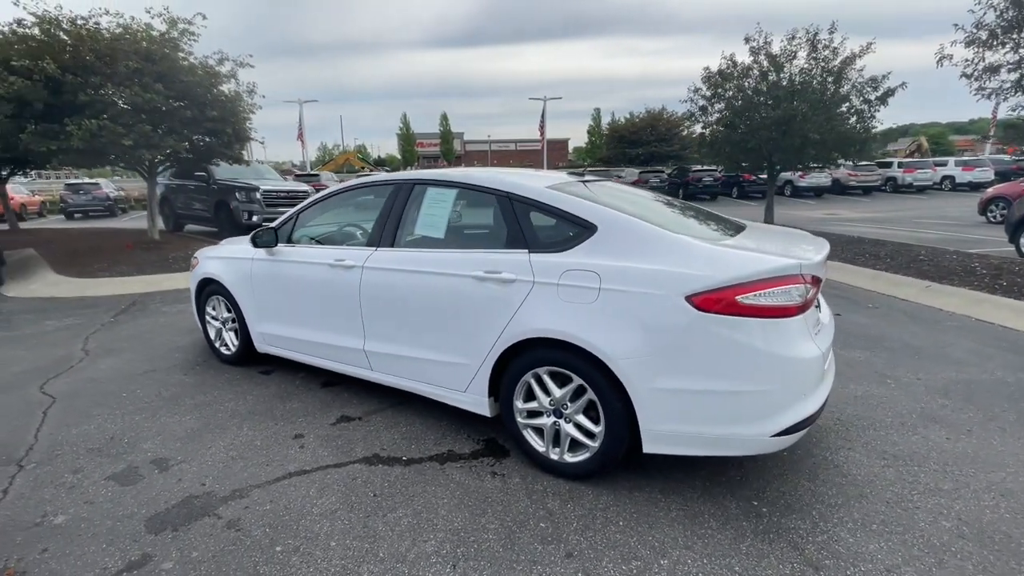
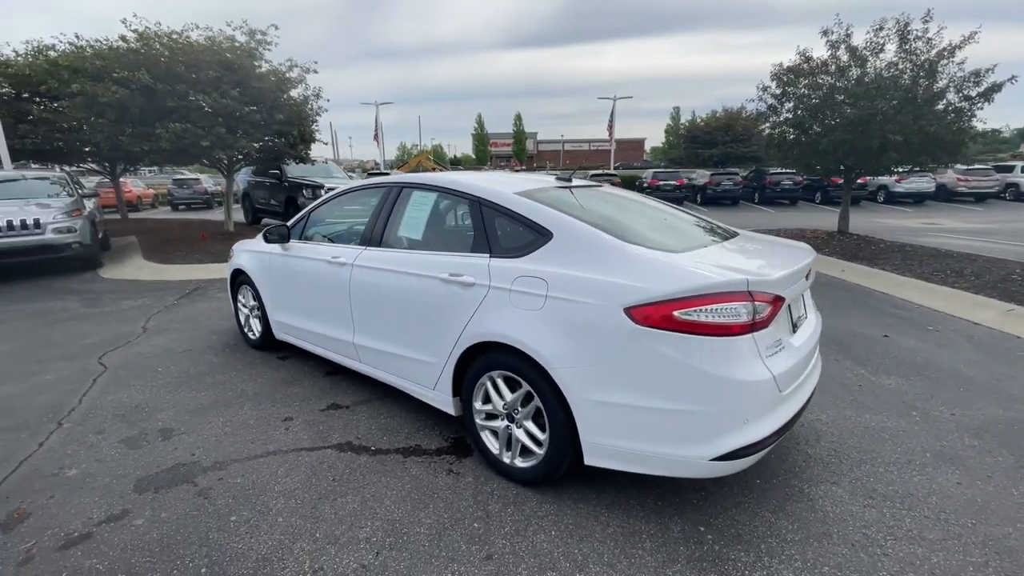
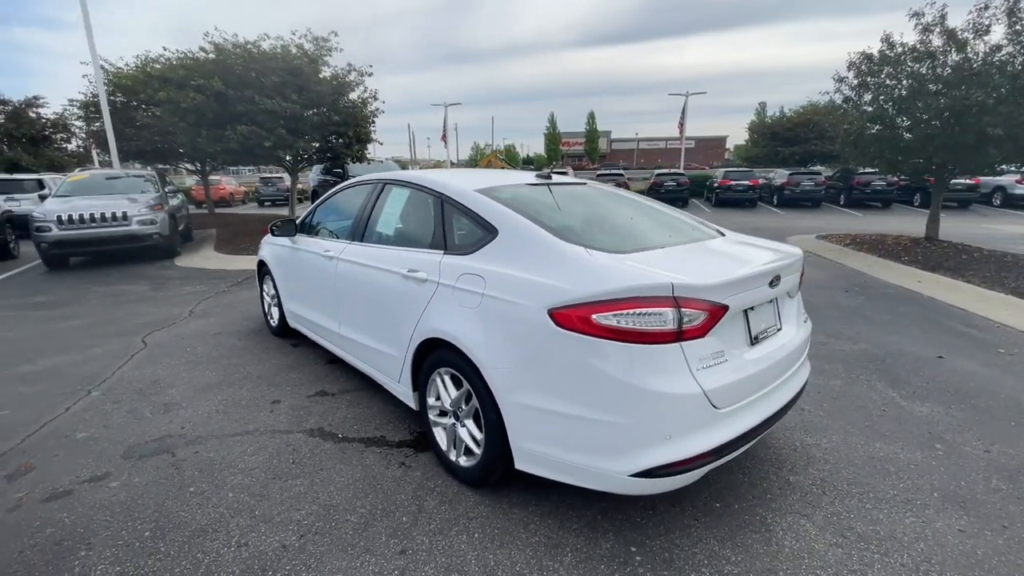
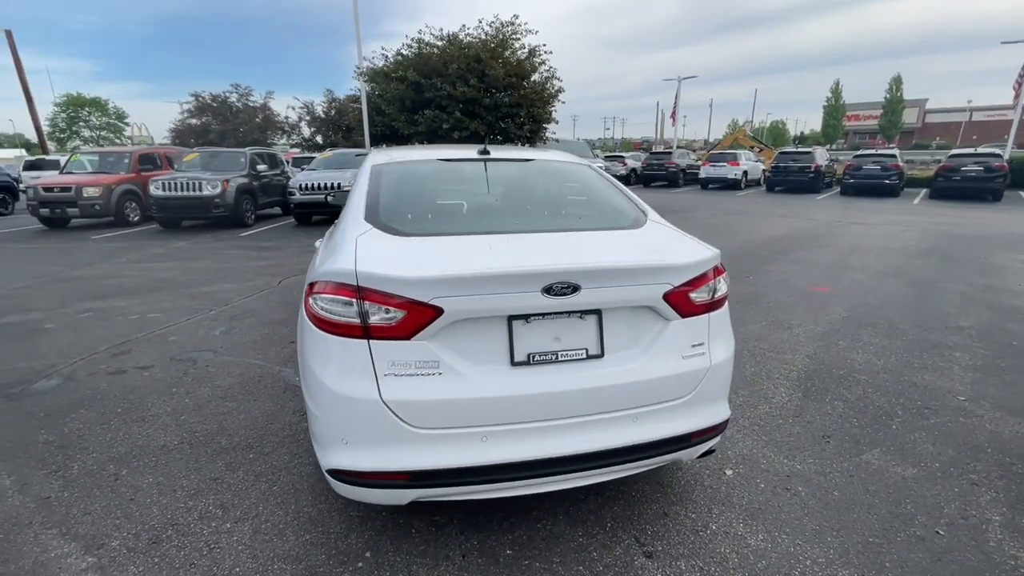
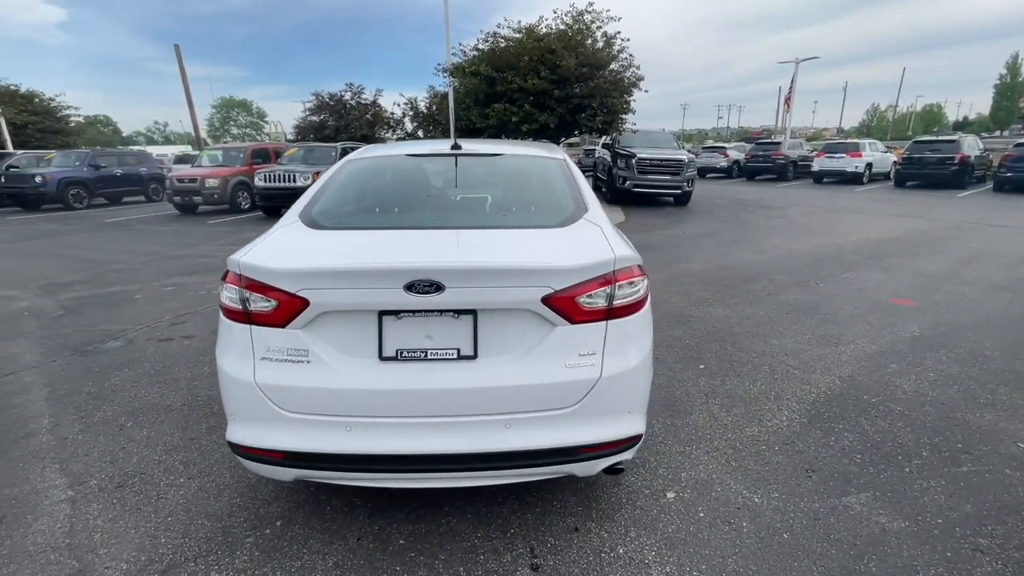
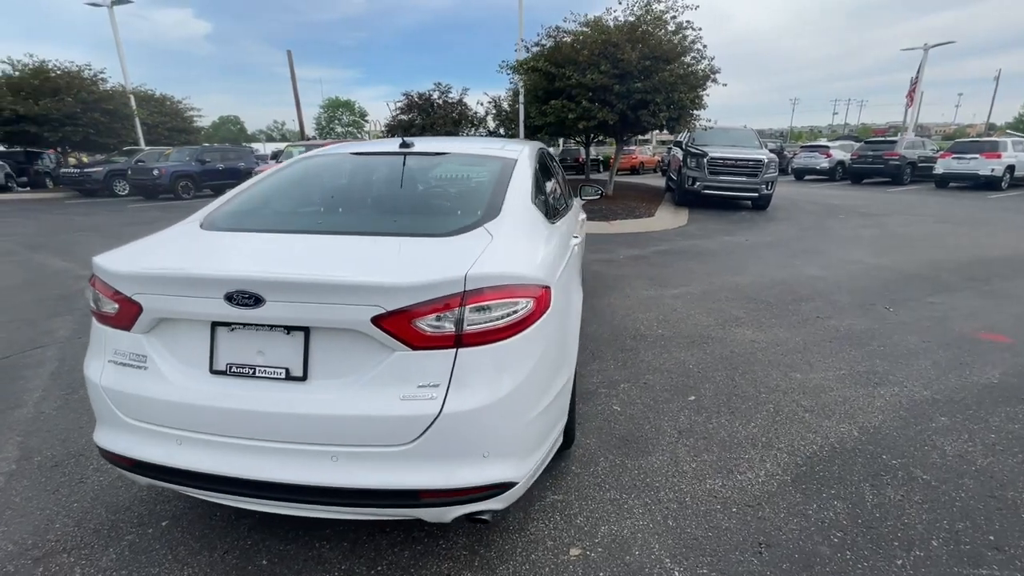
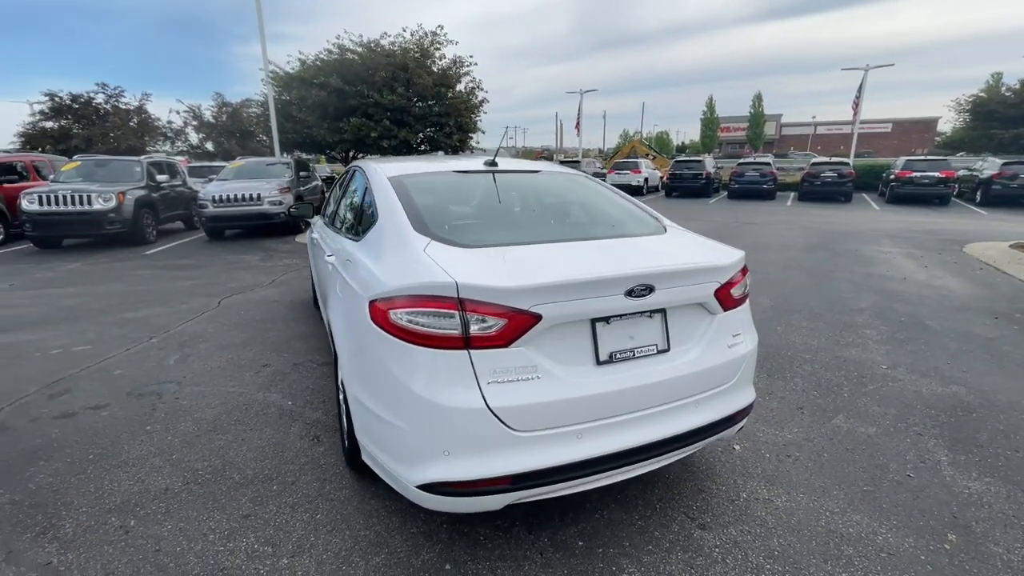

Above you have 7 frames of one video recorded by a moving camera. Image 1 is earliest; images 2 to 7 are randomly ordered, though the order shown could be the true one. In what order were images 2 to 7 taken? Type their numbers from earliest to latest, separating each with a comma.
2, 3, 7, 4, 5, 6
